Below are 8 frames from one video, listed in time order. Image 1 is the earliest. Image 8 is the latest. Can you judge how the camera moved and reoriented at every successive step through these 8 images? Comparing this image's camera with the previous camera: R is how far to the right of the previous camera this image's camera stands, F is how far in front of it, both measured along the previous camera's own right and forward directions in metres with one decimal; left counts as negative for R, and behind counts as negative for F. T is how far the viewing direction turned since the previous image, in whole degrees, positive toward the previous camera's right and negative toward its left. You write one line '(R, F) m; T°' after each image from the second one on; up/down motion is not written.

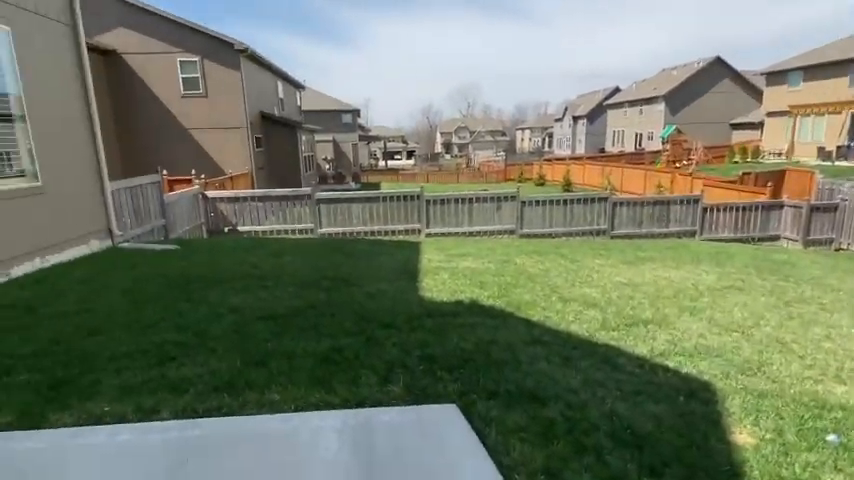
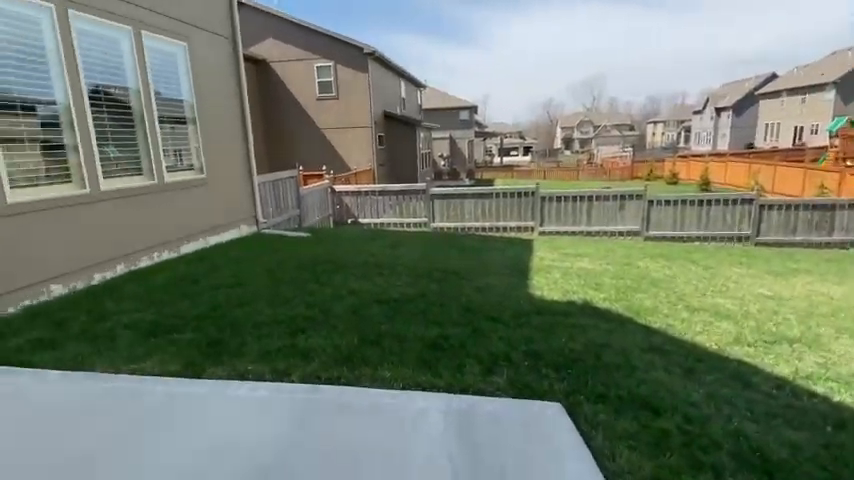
(0.0, -0.1) m; -14°
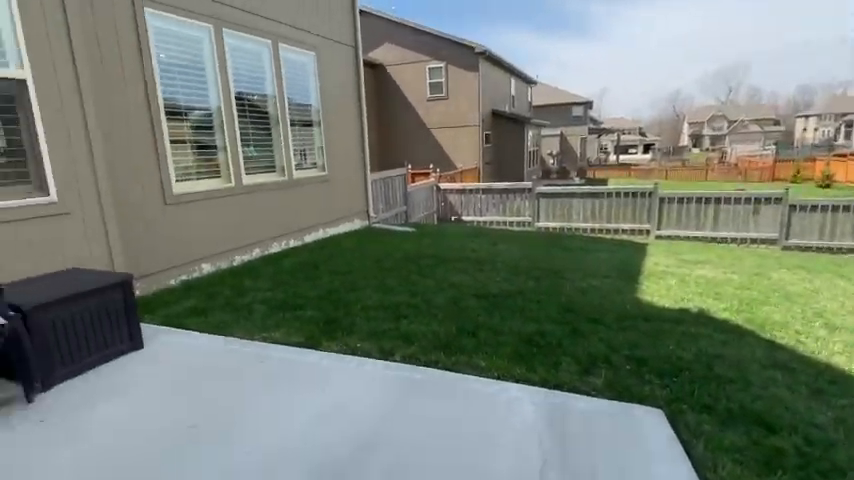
(0.0, -0.1) m; -13°
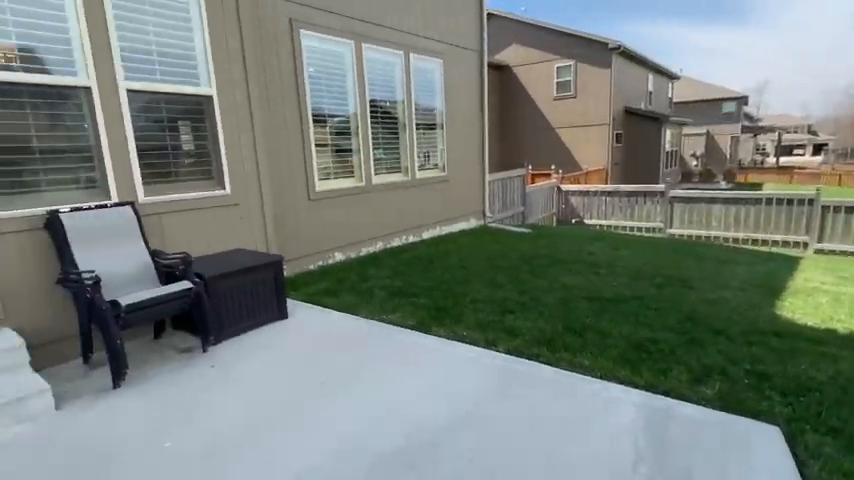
(+0.1, -0.2) m; -15°
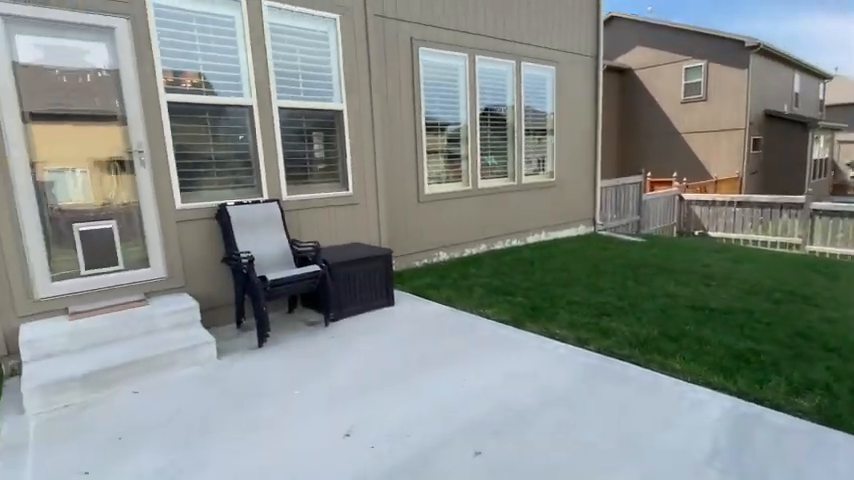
(+0.1, -0.3) m; -13°
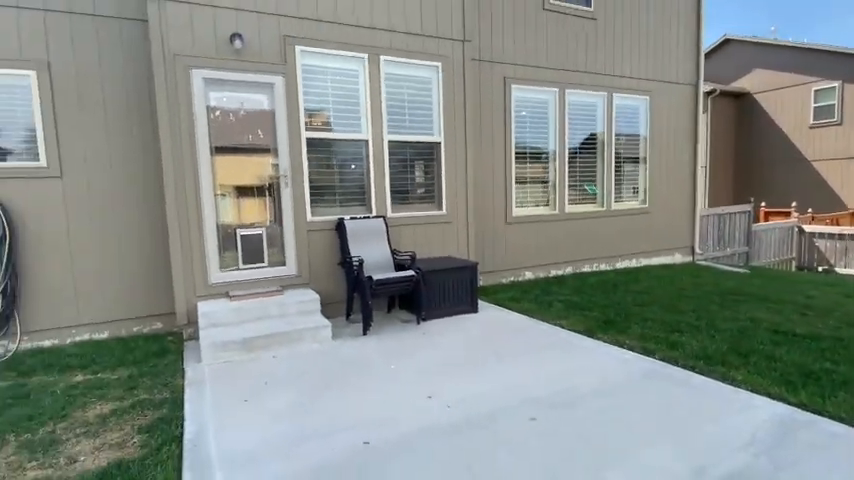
(+0.2, -0.6) m; -12°
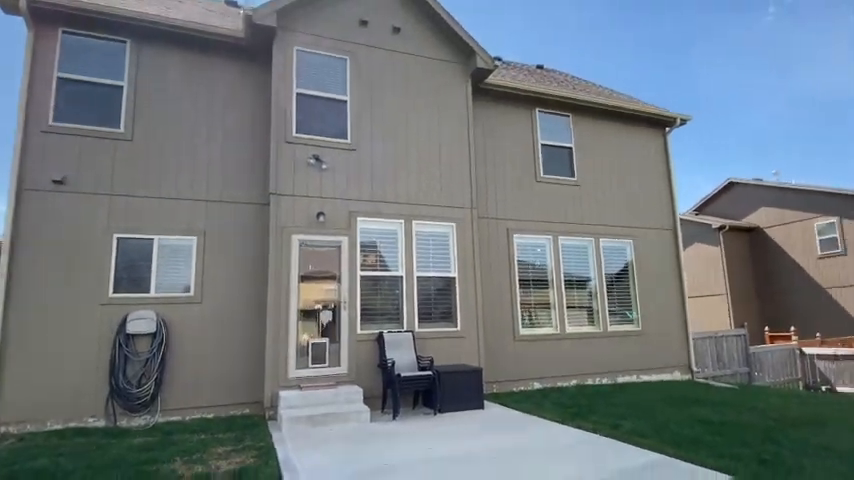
(+0.5, -2.0) m; -6°
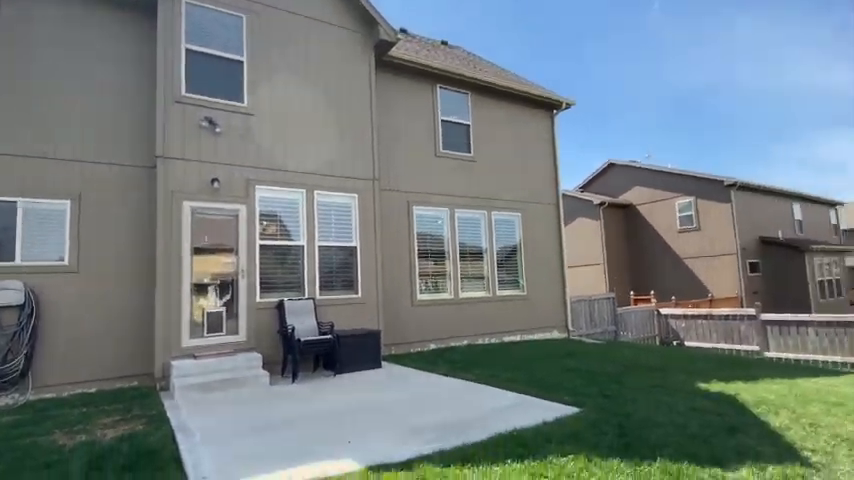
(+0.1, -0.3) m; +11°
